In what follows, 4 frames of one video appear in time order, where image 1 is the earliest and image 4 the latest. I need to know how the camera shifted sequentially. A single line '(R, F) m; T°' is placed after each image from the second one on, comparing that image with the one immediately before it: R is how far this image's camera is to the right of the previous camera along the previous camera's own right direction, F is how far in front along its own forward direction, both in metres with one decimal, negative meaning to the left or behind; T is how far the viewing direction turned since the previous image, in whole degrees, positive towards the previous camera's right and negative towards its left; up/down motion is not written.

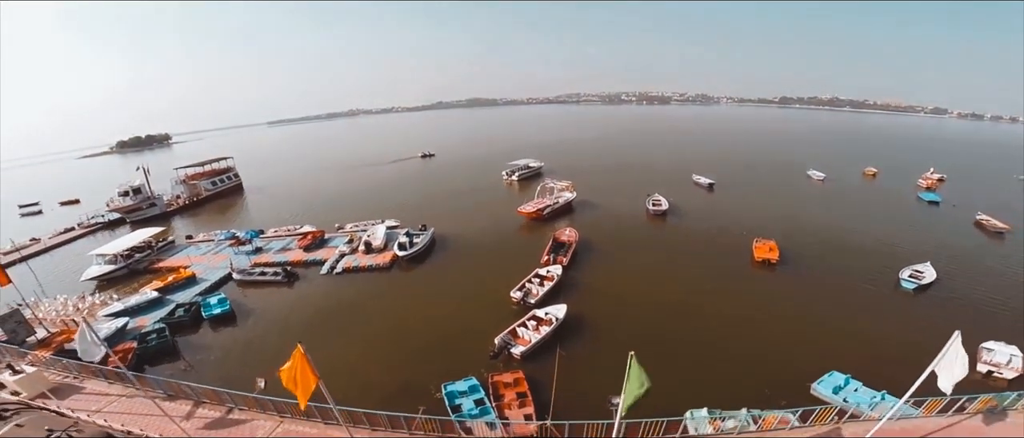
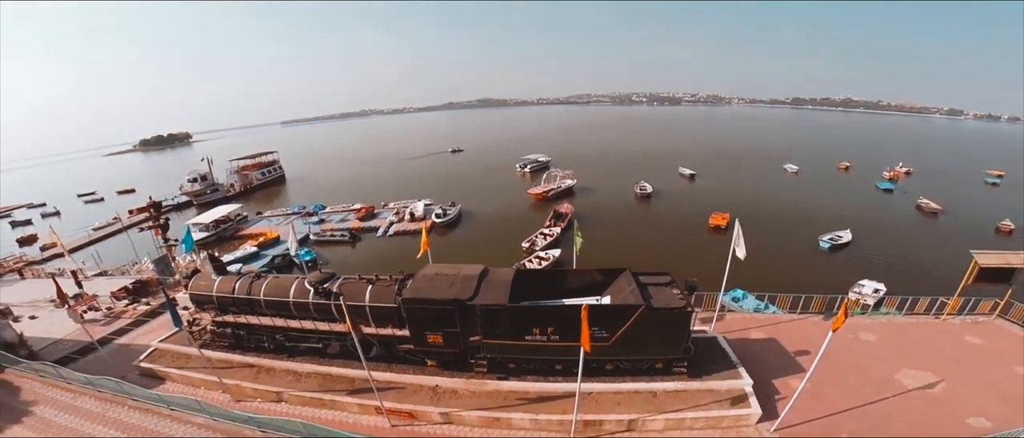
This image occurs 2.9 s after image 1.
(-0.1, -7.2) m; -1°
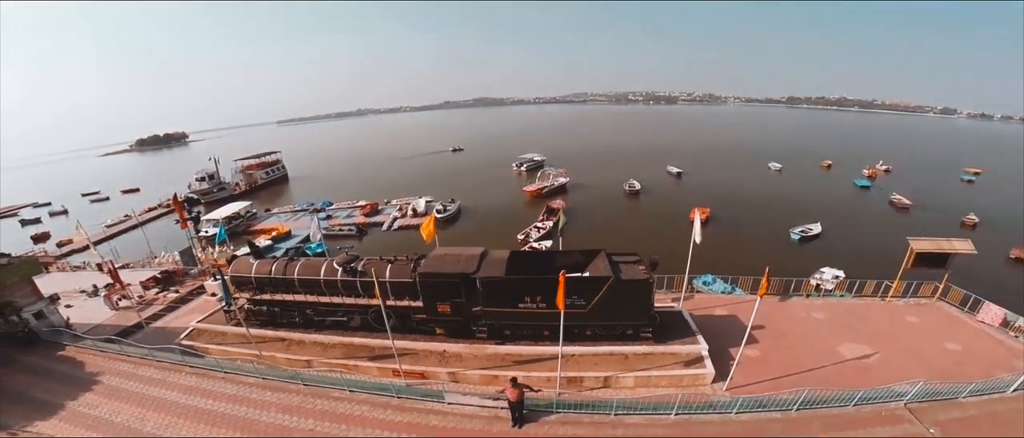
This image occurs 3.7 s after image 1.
(+0.1, -2.4) m; 0°
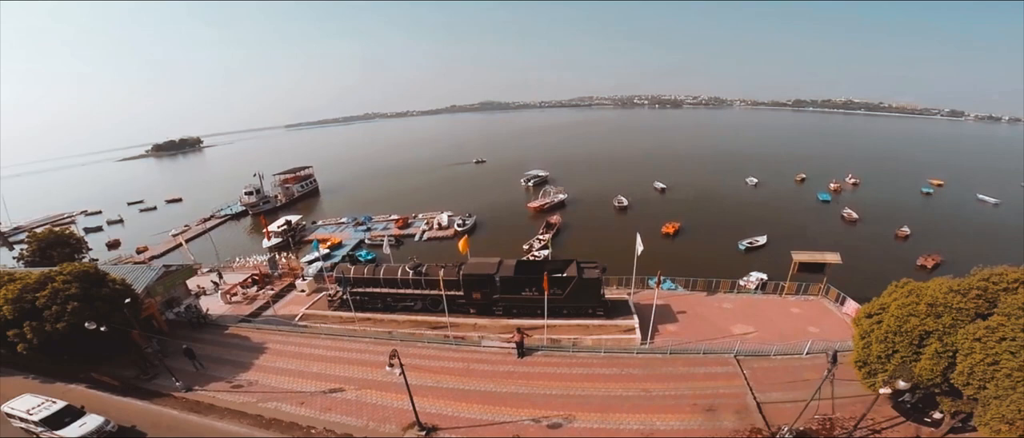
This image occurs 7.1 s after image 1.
(0.0, -8.4) m; -1°
